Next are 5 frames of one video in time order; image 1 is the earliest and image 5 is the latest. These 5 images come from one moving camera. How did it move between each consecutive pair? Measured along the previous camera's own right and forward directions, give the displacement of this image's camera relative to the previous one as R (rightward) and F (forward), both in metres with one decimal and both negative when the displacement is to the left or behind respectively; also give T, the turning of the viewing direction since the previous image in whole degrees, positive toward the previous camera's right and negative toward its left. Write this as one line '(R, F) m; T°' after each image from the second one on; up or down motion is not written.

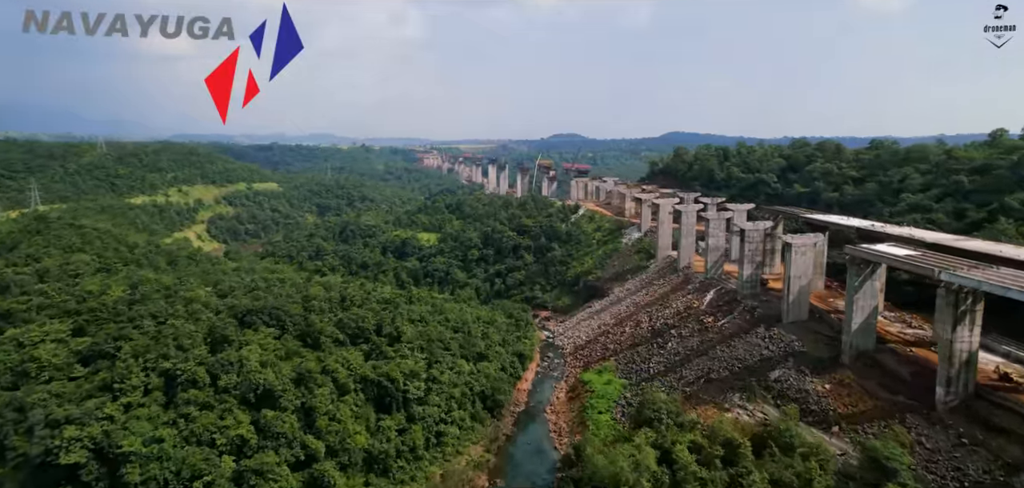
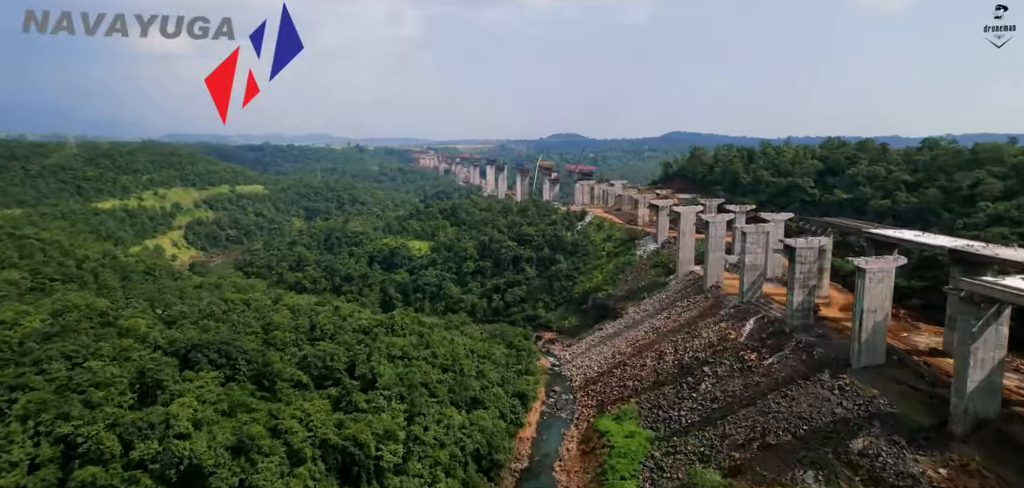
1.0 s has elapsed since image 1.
(-0.1, +4.1) m; 0°
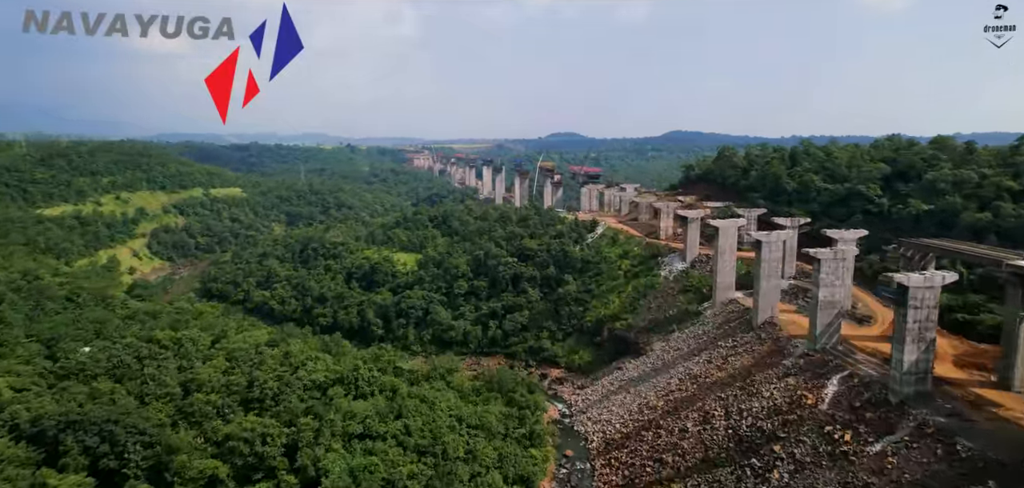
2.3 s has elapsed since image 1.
(-0.1, +5.4) m; 0°
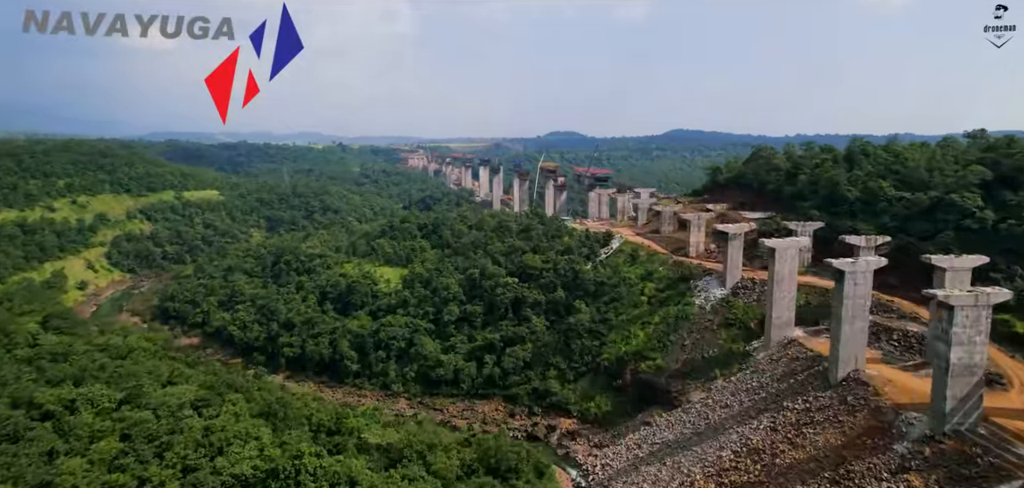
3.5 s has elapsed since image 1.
(-0.1, +5.0) m; 0°
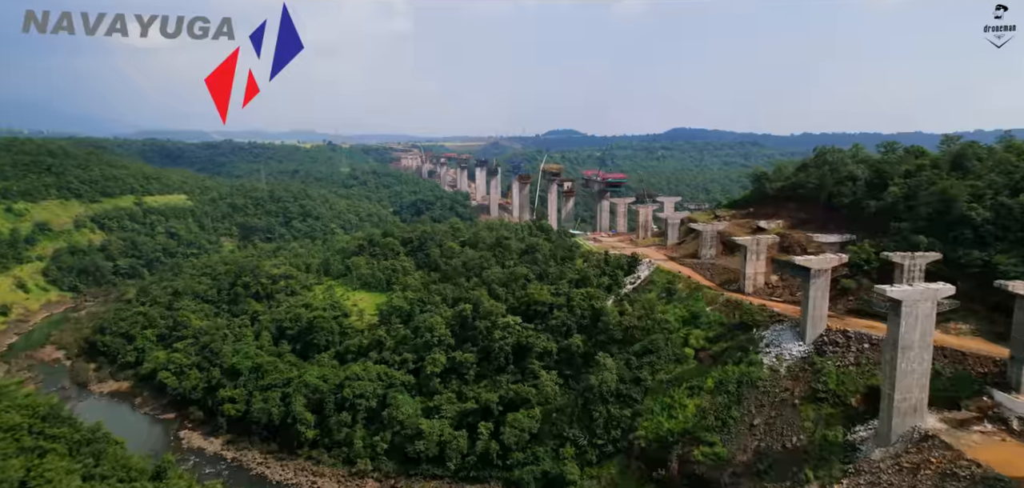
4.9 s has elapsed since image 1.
(-0.1, +6.0) m; 0°
